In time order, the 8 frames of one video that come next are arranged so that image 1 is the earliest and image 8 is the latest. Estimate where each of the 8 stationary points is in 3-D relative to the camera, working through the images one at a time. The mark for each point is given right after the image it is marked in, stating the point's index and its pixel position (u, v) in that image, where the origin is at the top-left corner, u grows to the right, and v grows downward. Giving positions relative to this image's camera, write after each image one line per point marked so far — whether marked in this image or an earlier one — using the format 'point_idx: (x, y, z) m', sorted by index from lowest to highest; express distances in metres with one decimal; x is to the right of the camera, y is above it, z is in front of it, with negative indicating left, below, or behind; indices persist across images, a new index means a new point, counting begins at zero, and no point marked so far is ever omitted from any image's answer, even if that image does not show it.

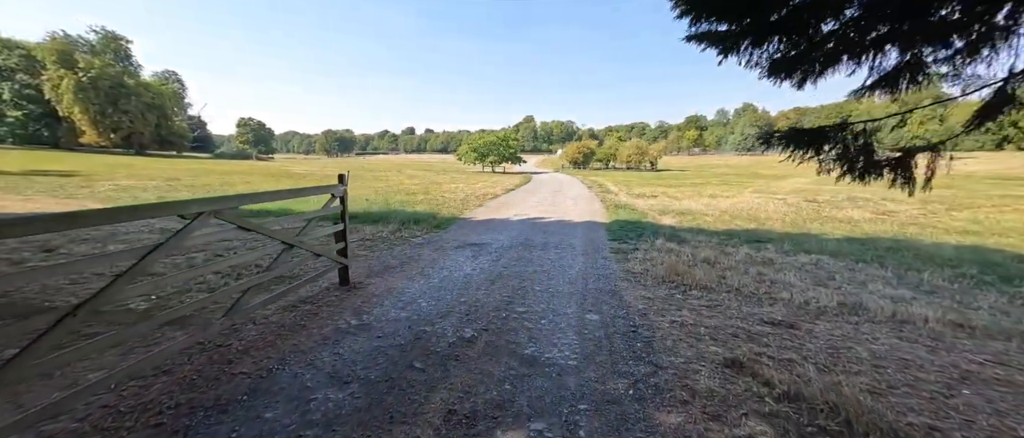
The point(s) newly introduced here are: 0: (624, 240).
0: (+3.0, -0.6, +10.3) m
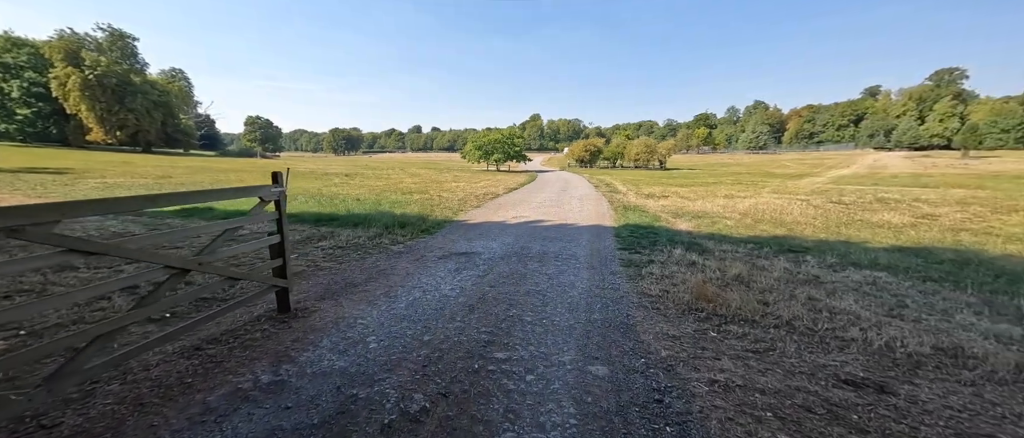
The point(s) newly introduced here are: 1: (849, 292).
0: (+2.9, -0.7, +8.9) m
1: (+5.4, -1.2, +6.3) m
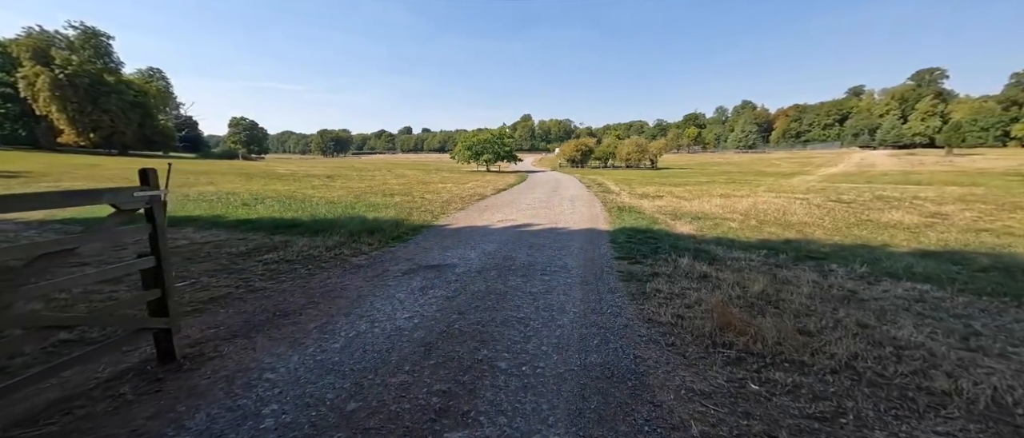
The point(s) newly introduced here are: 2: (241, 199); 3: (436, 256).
0: (+2.5, -0.8, +7.6) m
1: (+5.1, -1.2, +5.1) m
2: (-12.6, +0.9, +18.1) m
3: (-1.6, -0.8, +8.3) m
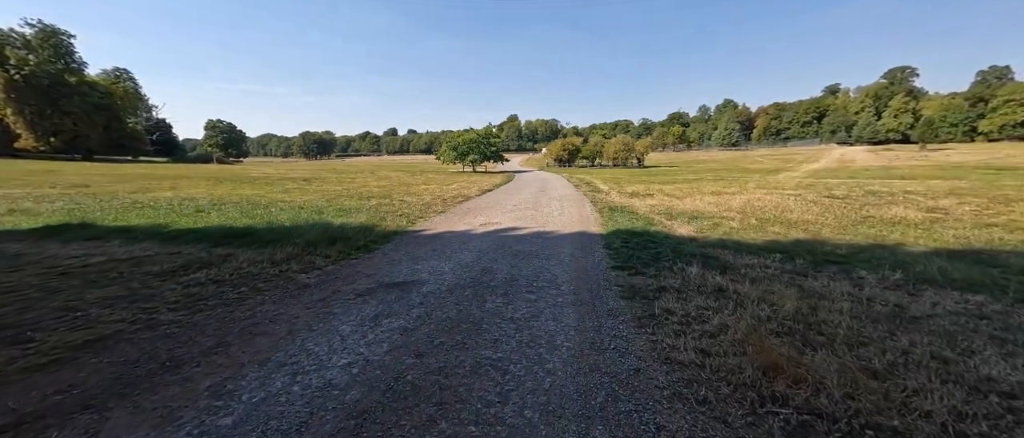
0: (+2.1, -0.9, +6.5) m
1: (+4.8, -1.2, +4.1) m
2: (-13.3, +0.6, +16.5) m
3: (-2.0, -0.9, +7.0) m
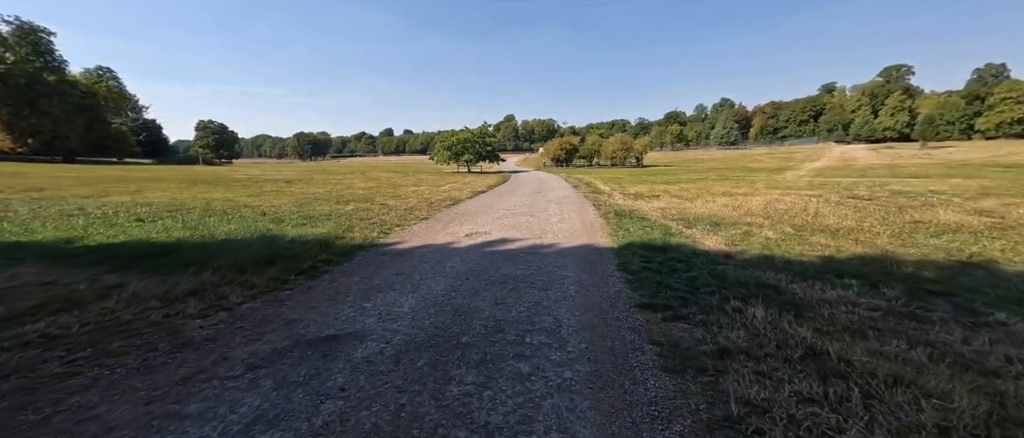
0: (+1.9, -1.1, +4.6) m
1: (+4.7, -1.5, +2.1) m
2: (-13.6, +0.3, +14.4) m
3: (-2.2, -1.2, +5.0) m
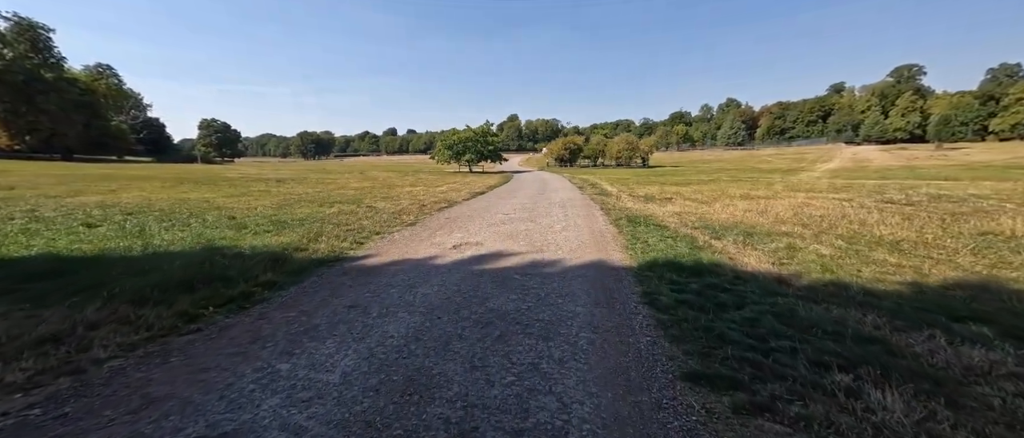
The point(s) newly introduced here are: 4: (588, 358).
0: (+1.8, -1.3, +2.9) m
1: (+4.5, -1.7, +0.4) m
2: (-13.6, +0.2, +12.9) m
3: (-2.3, -1.4, +3.4) m
4: (+0.7, -1.3, +3.6) m
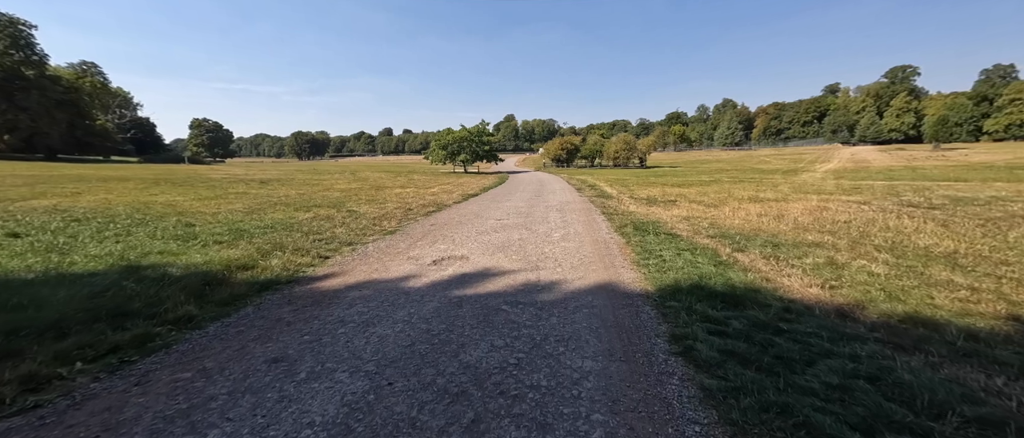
0: (+1.7, -1.5, +1.5) m
1: (+4.4, -1.9, -0.9) m
2: (-13.8, -0.1, +11.4) m
3: (-2.4, -1.6, +2.0) m
4: (+0.6, -1.5, +2.3) m
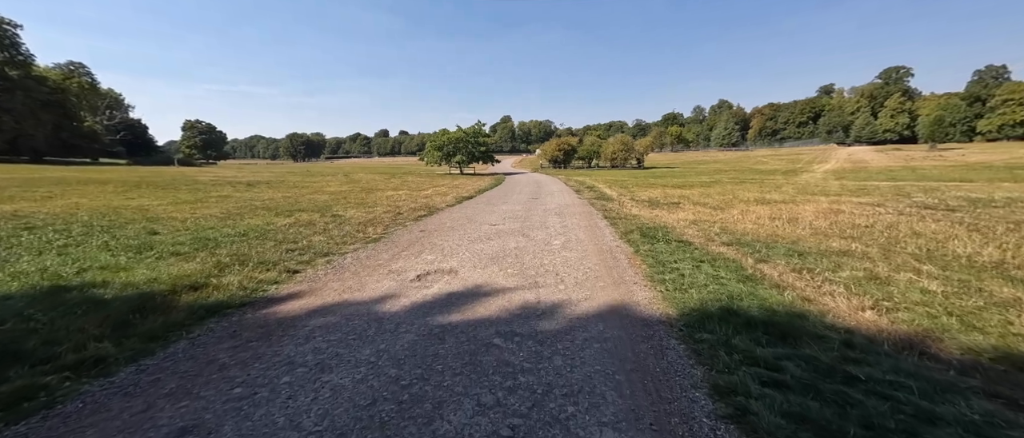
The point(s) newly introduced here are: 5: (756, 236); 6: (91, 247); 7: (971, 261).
0: (+1.6, -1.6, +0.6) m
1: (+4.4, -2.0, -1.8) m
2: (-13.9, -0.3, +10.3) m
3: (-2.5, -1.7, +1.0) m
4: (+0.5, -1.6, +1.4) m
5: (+6.4, -0.4, +10.2) m
6: (-9.0, -0.6, +8.3) m
7: (+8.8, -0.8, +7.5) m
